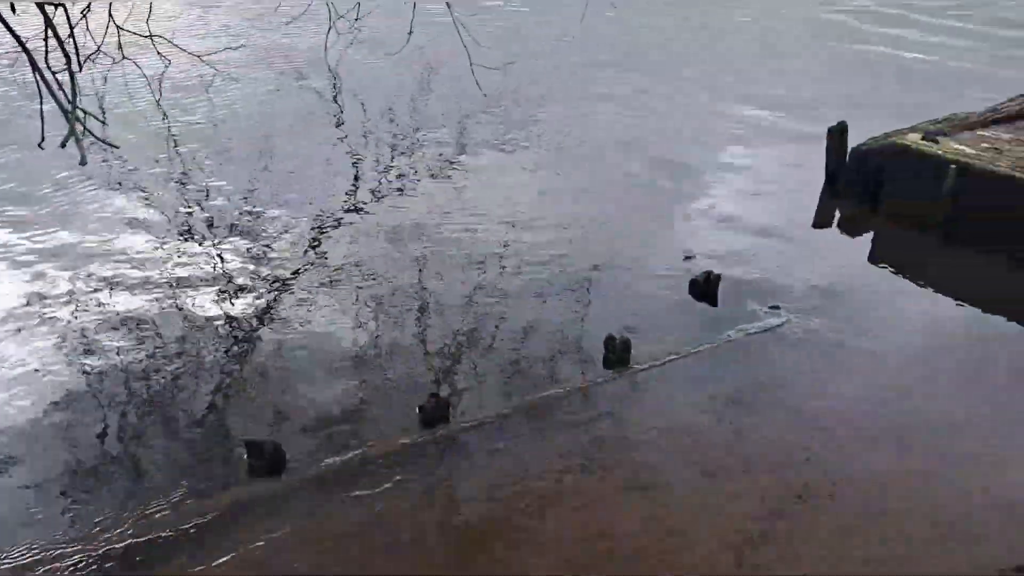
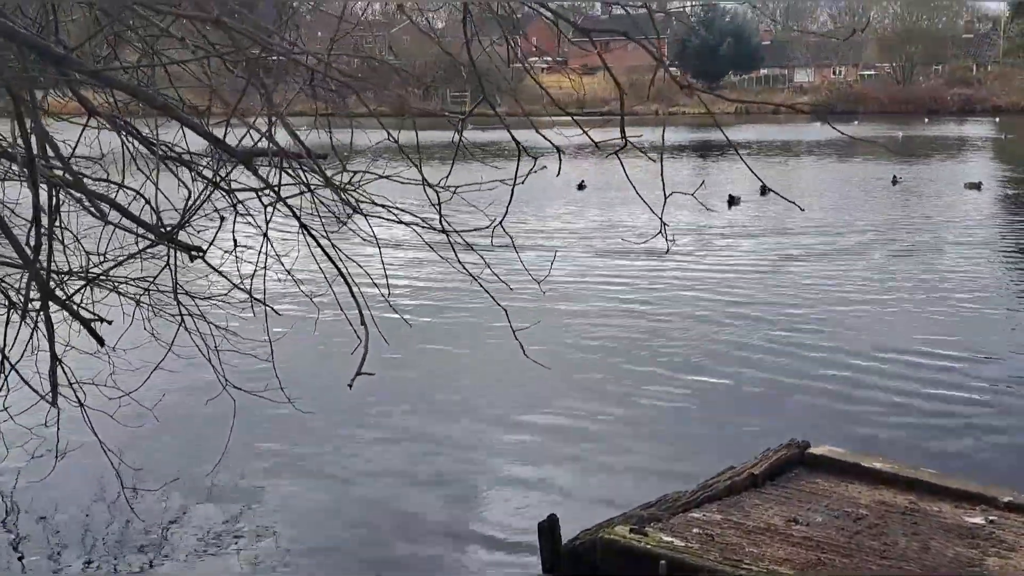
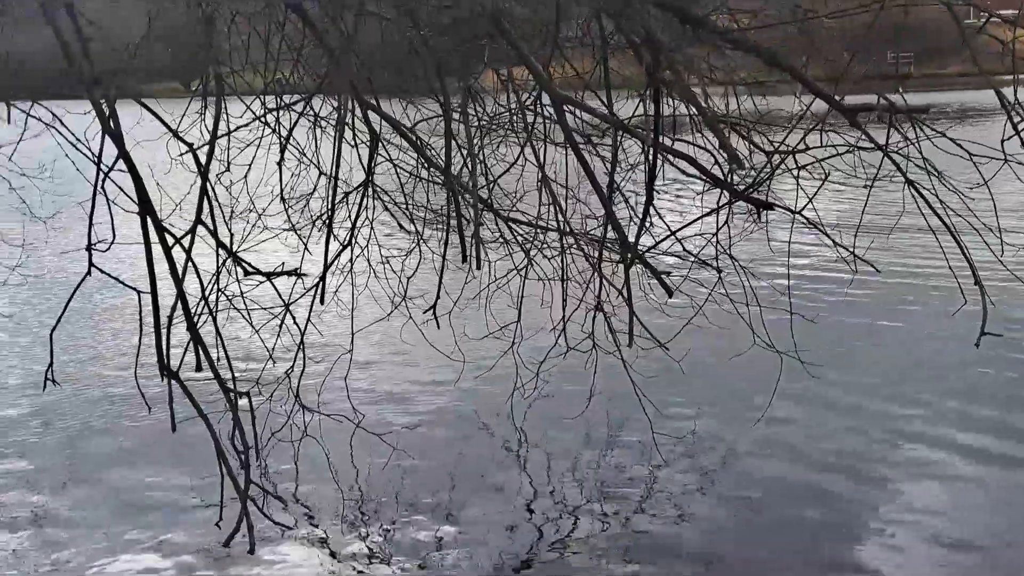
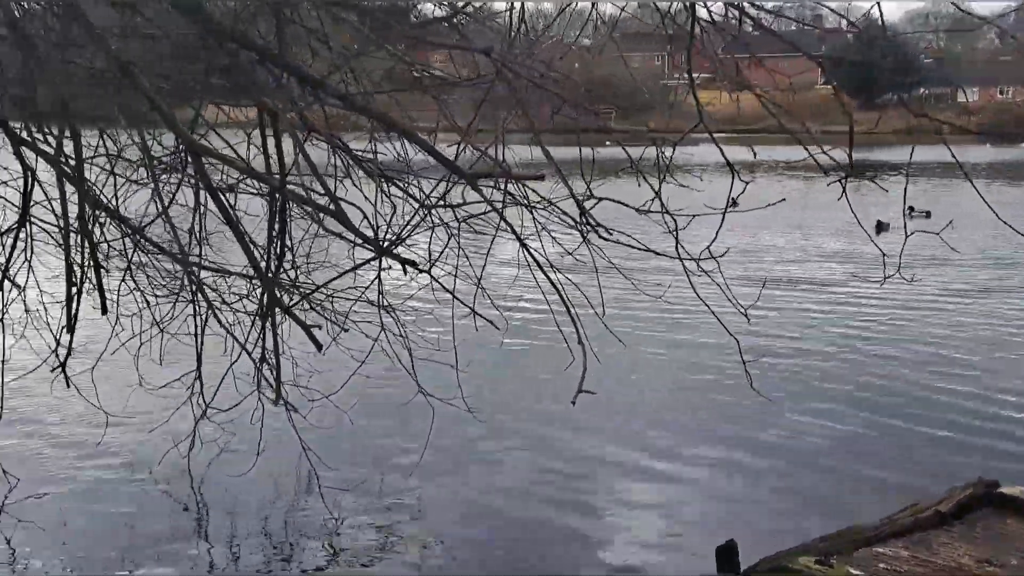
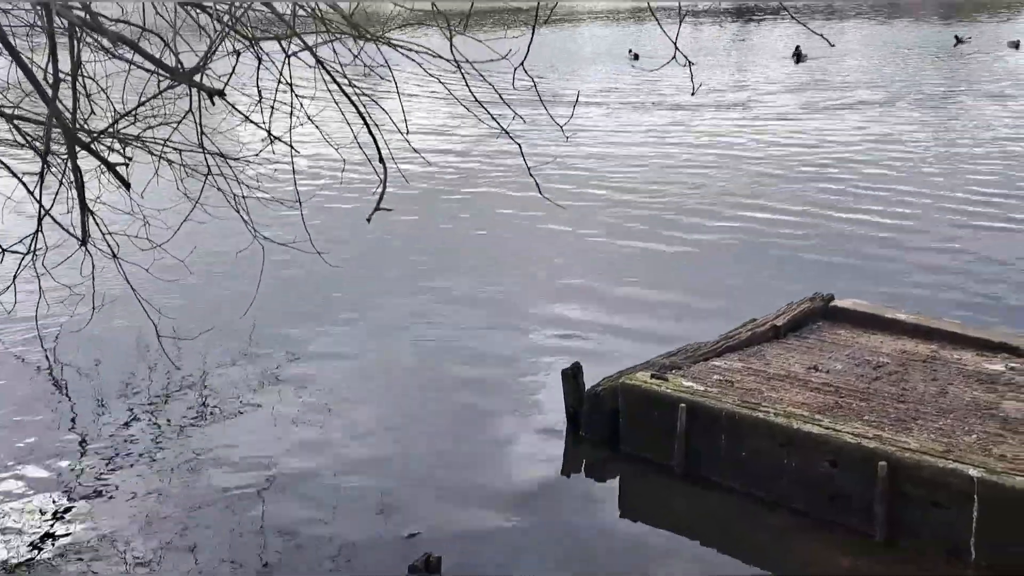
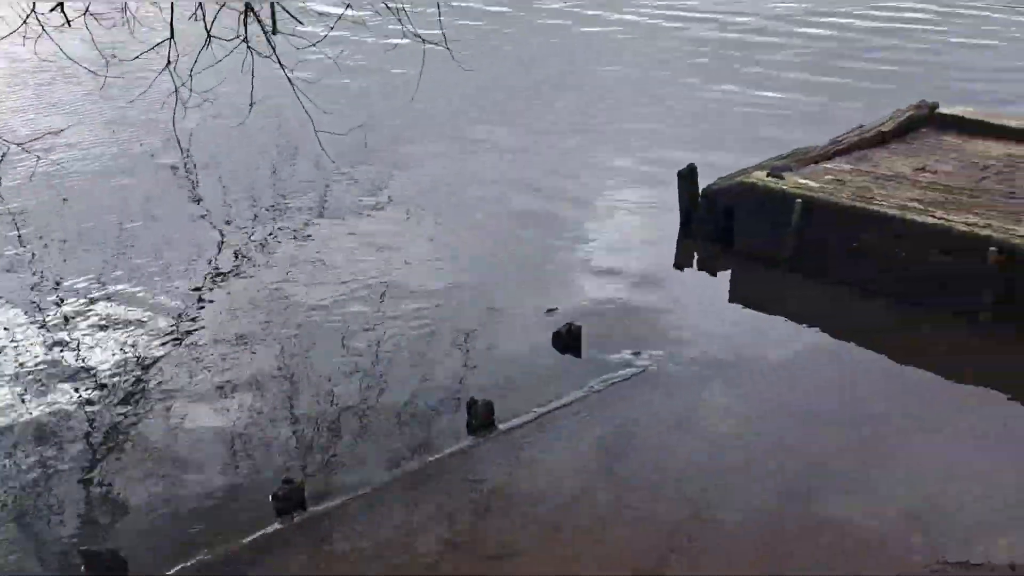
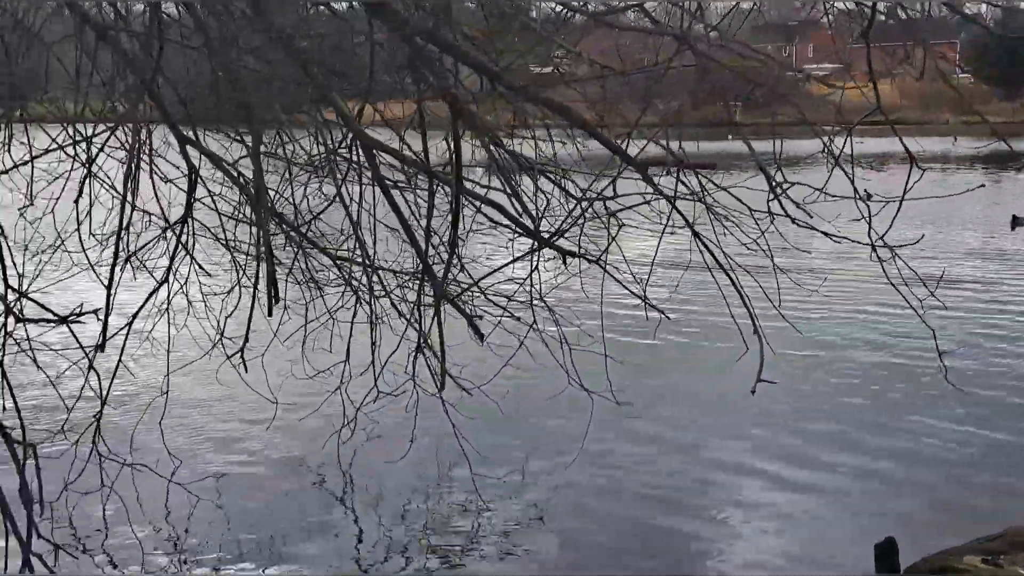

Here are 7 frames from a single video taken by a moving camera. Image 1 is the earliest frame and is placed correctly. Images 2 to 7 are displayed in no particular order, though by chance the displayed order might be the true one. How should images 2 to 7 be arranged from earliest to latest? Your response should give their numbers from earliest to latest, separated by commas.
6, 5, 2, 4, 7, 3
